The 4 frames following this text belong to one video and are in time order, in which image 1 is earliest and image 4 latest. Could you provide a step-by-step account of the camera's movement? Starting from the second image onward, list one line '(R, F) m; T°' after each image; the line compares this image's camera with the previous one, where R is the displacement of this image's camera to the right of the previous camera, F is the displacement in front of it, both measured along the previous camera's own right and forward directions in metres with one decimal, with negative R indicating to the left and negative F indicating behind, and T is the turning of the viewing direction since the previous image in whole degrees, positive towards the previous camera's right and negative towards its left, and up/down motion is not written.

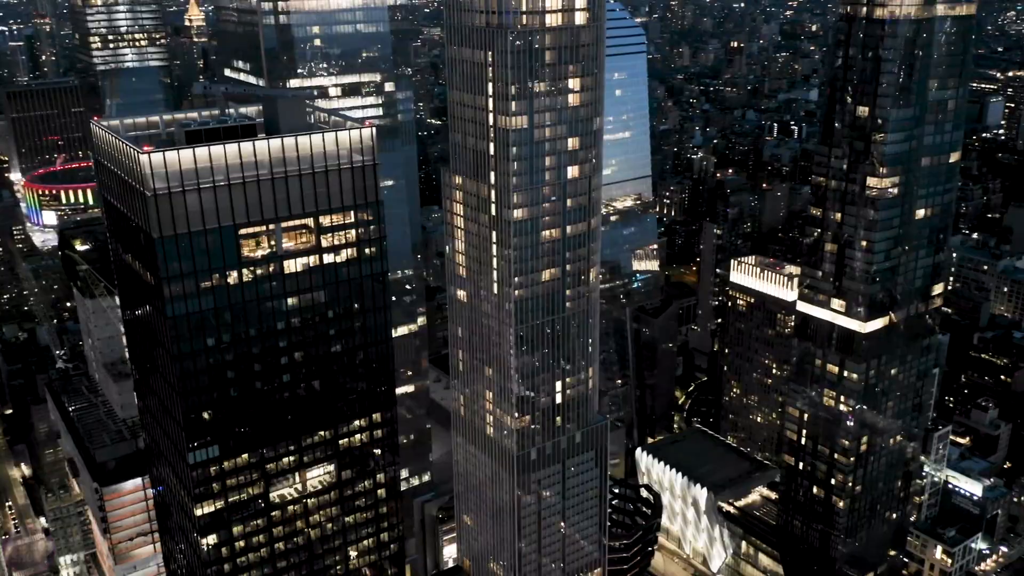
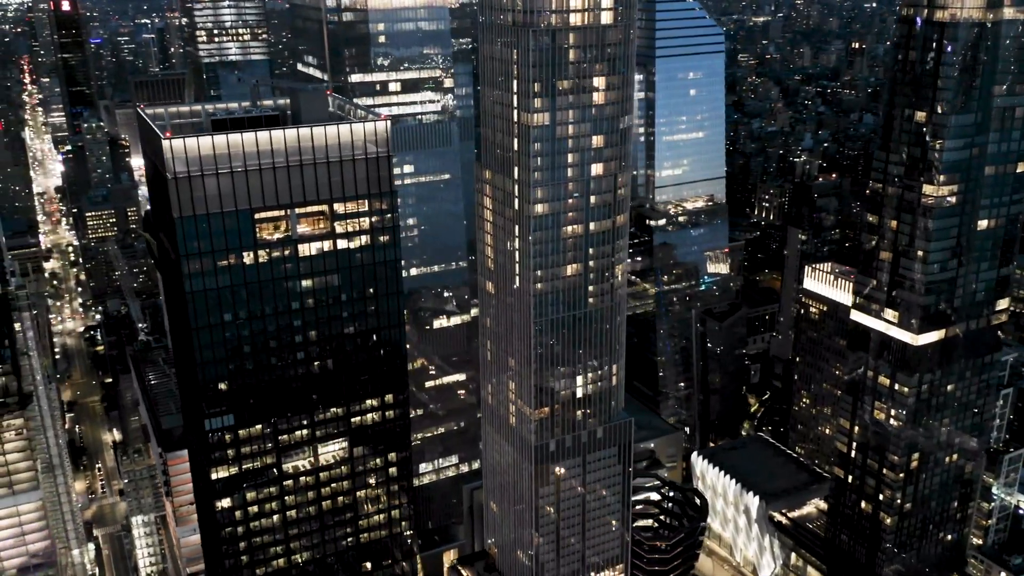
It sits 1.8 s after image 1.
(+4.9, -1.0) m; -6°
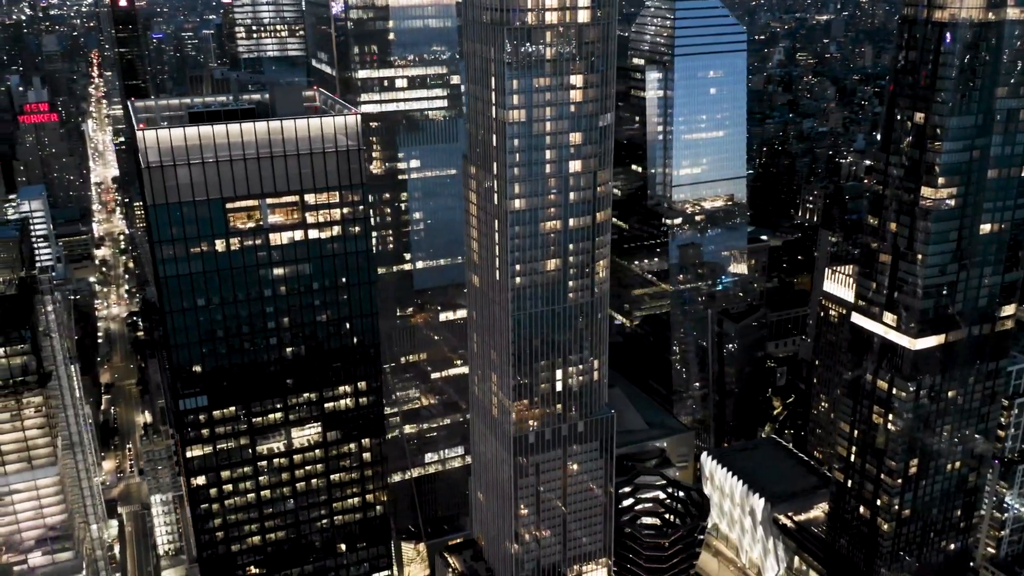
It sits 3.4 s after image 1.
(+4.4, -0.9) m; -3°
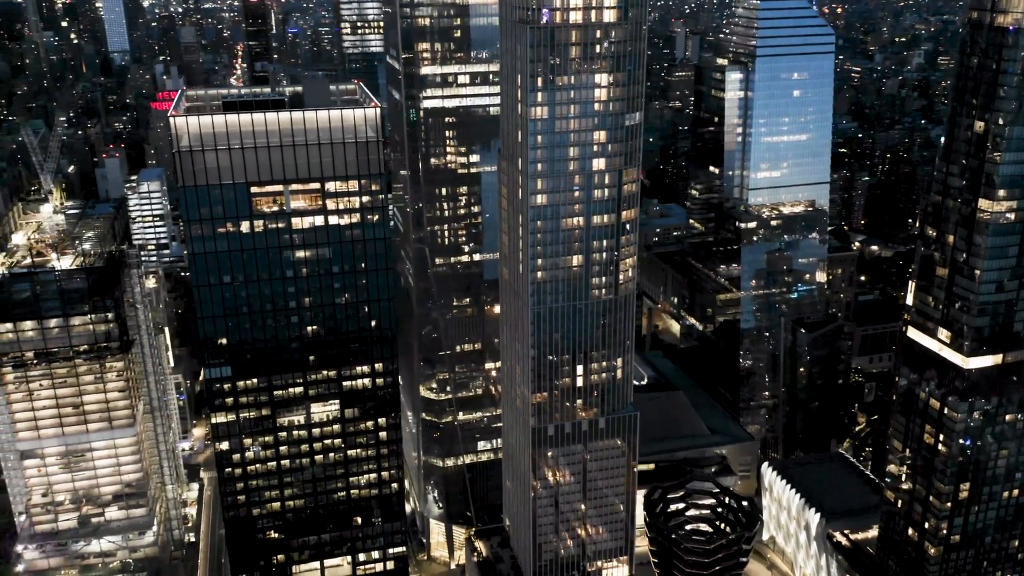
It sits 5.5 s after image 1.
(+5.7, -1.1) m; -7°
